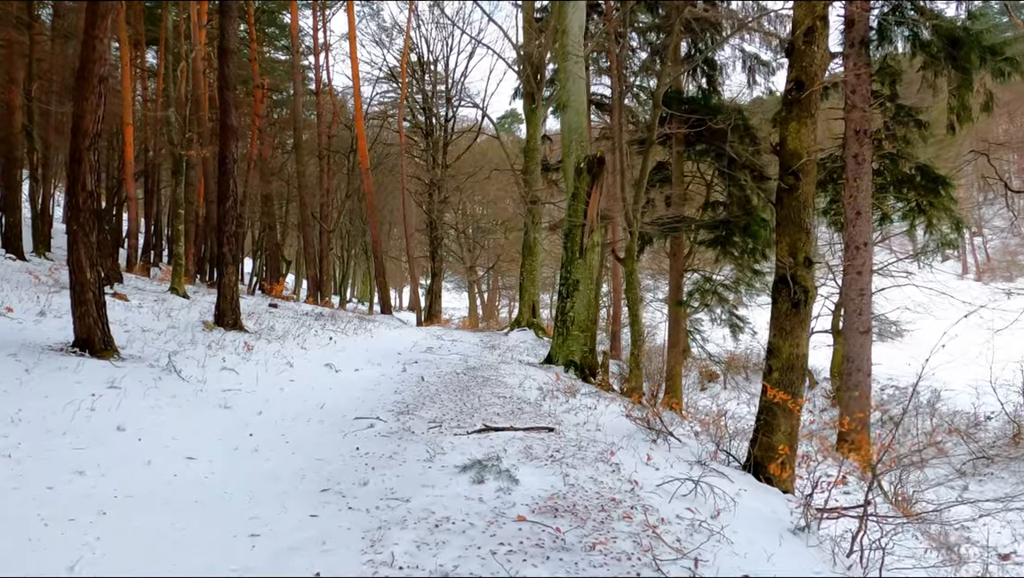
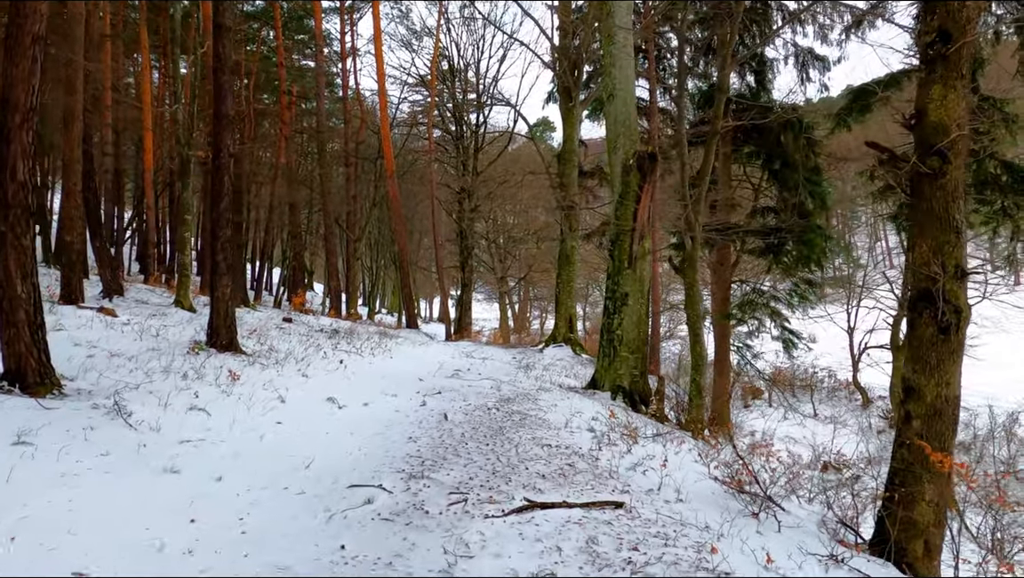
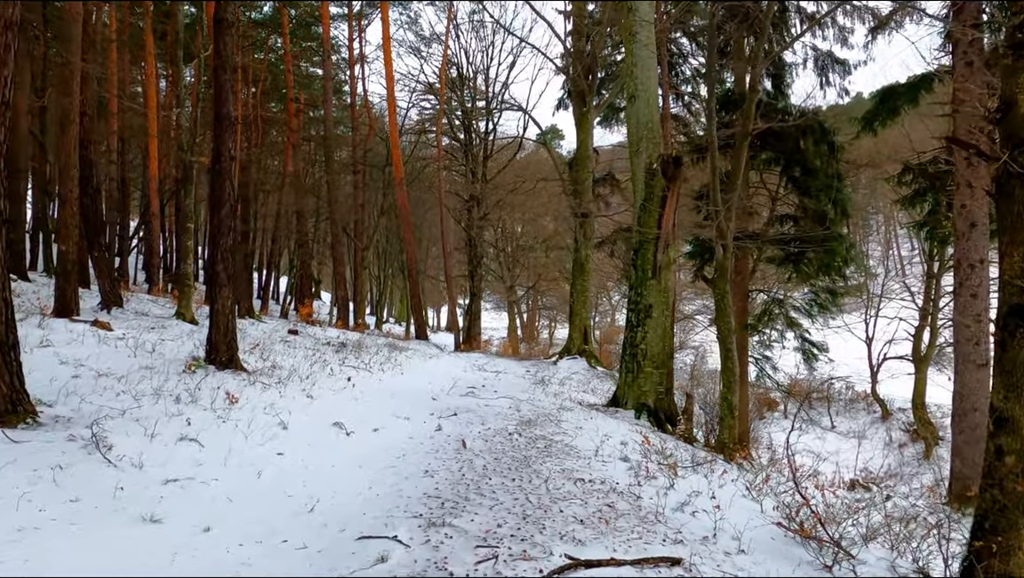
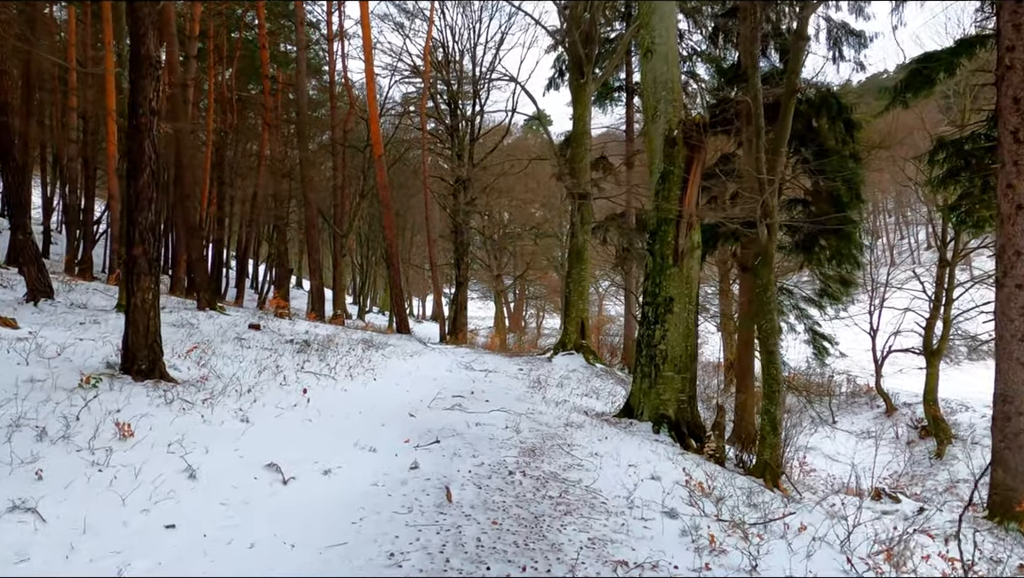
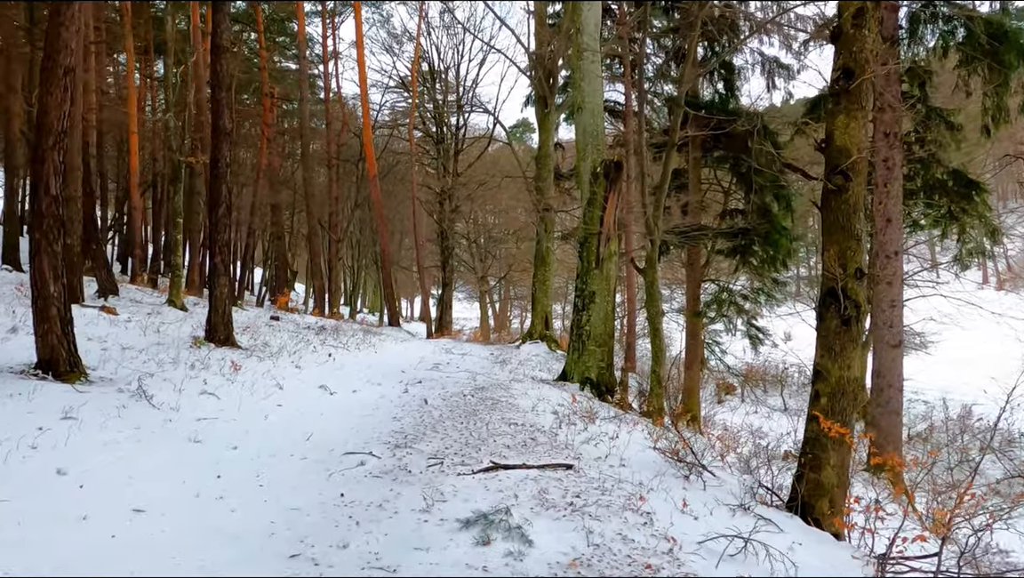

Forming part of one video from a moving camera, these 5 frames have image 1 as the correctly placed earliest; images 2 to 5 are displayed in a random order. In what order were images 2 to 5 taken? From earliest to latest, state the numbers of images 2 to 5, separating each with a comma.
5, 2, 3, 4
